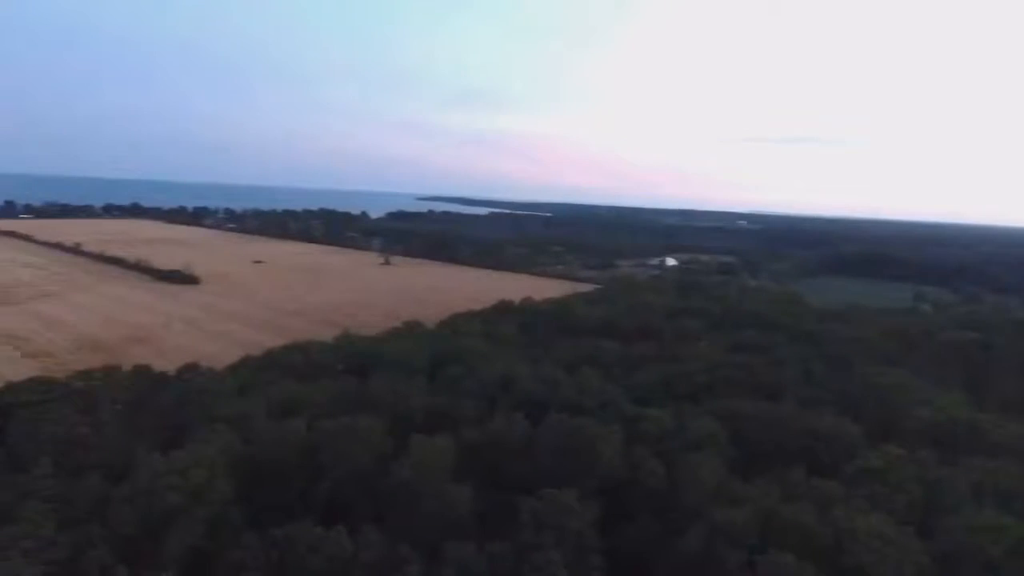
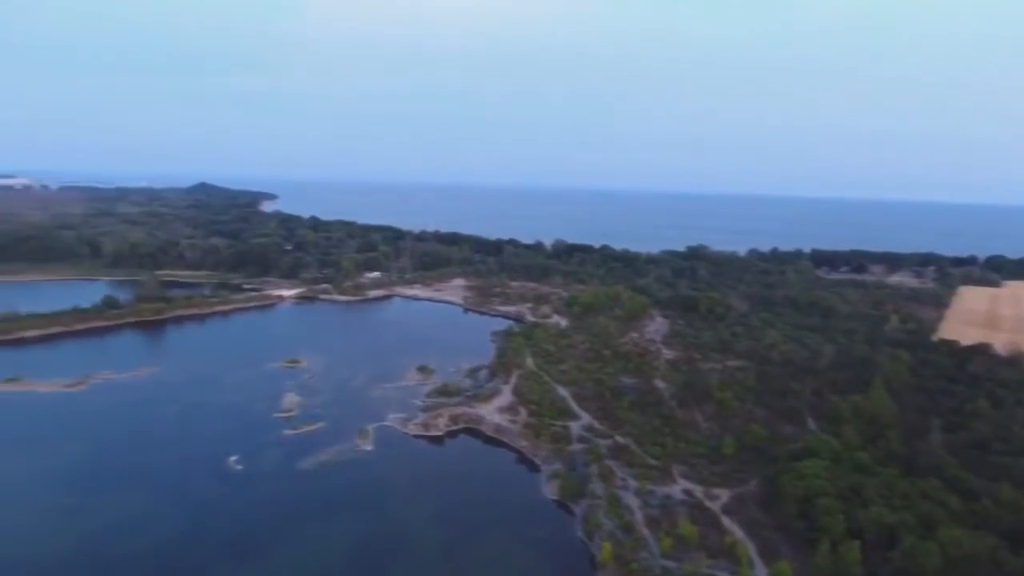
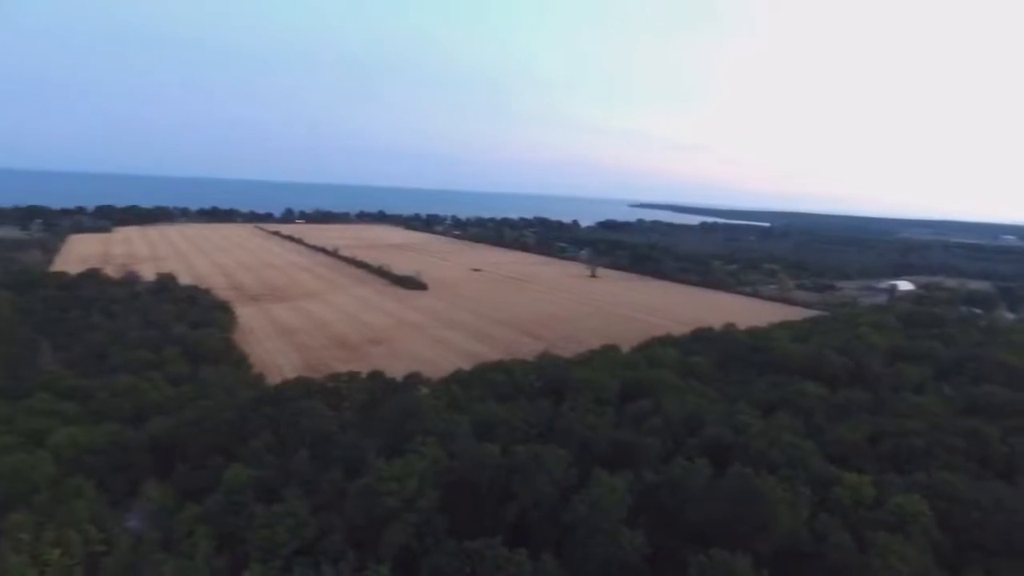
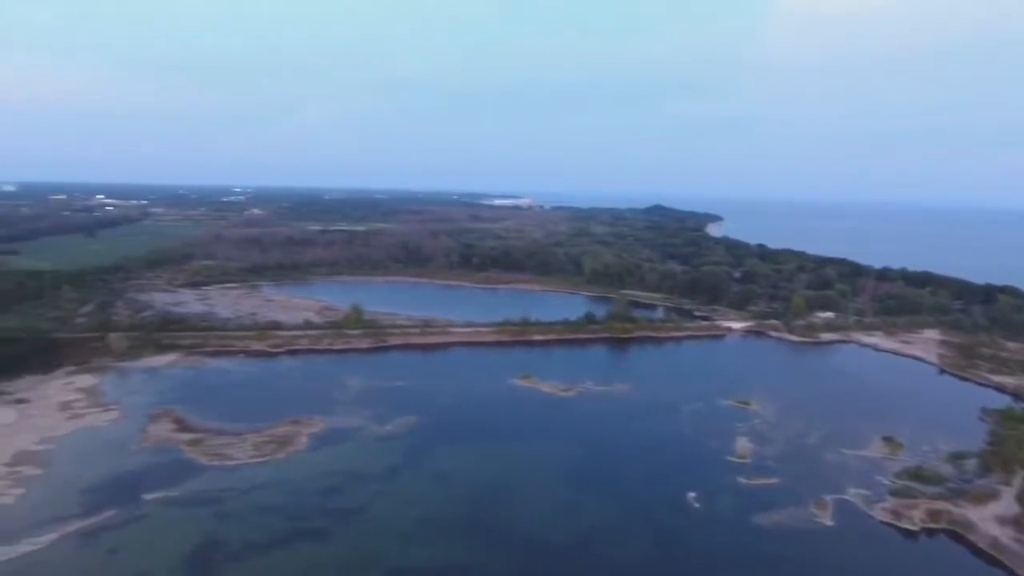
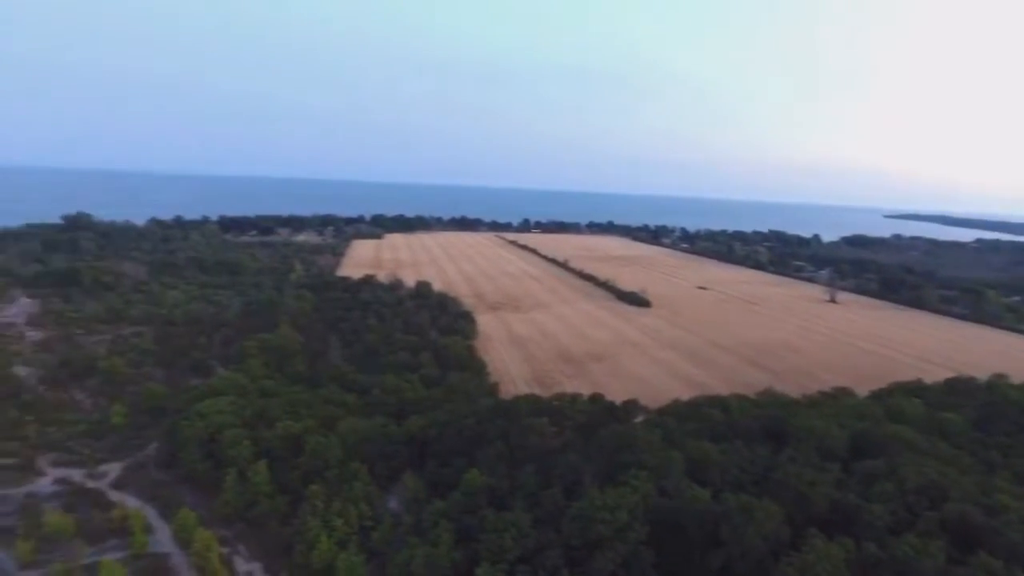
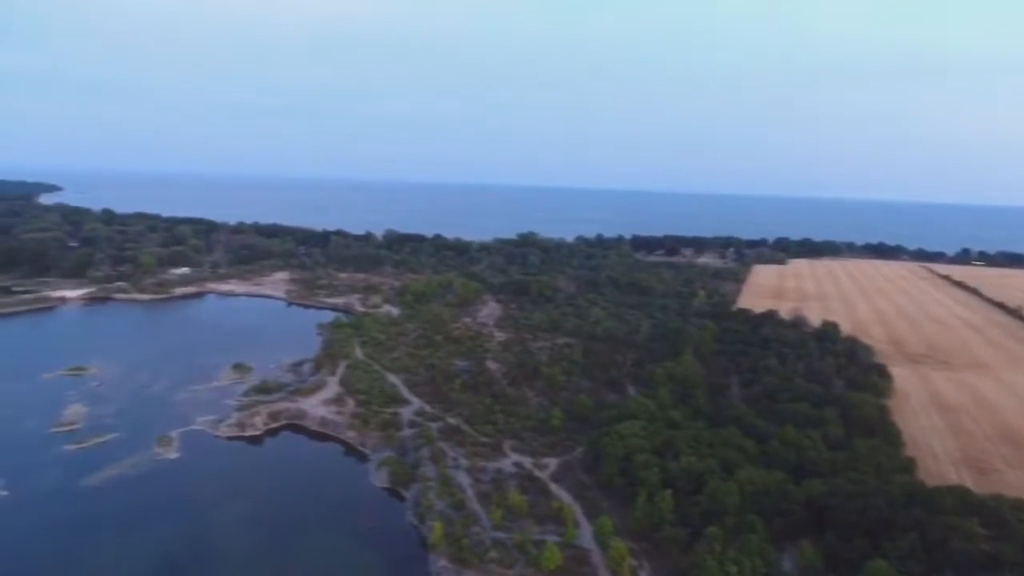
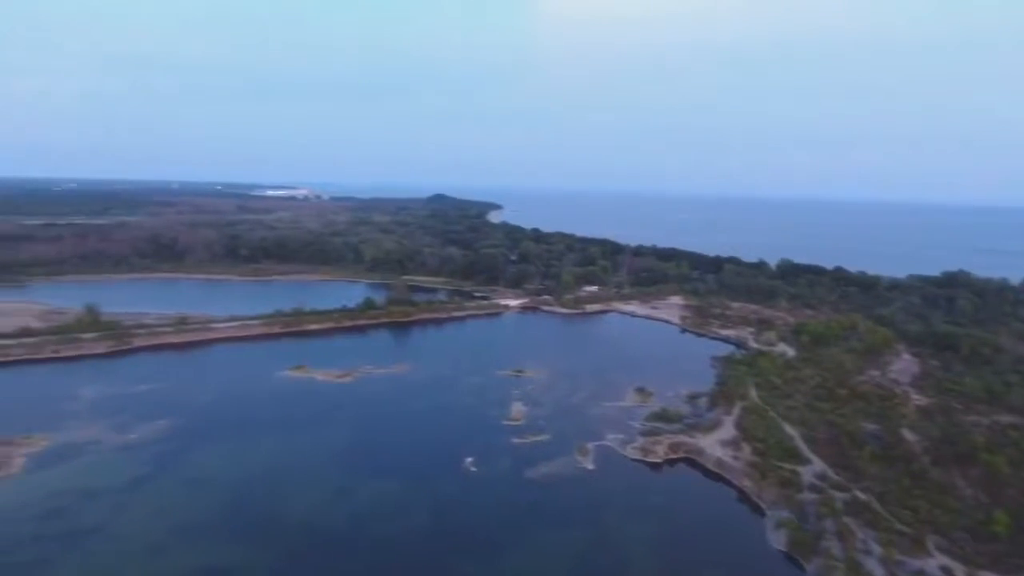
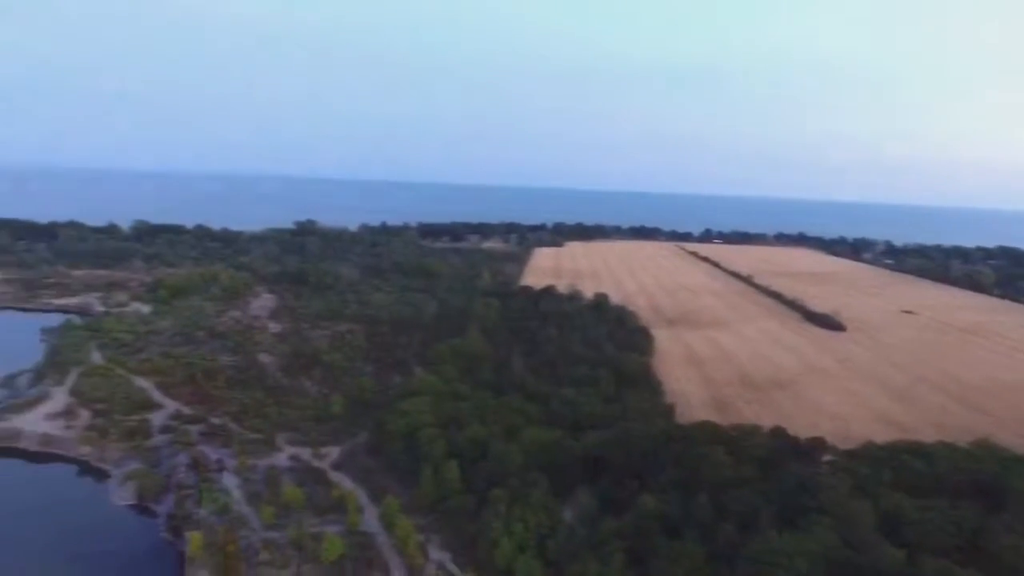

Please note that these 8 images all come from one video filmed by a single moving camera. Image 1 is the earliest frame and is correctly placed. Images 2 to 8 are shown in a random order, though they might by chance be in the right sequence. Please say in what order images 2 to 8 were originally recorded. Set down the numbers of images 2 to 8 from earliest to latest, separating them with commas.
3, 5, 8, 6, 2, 7, 4
